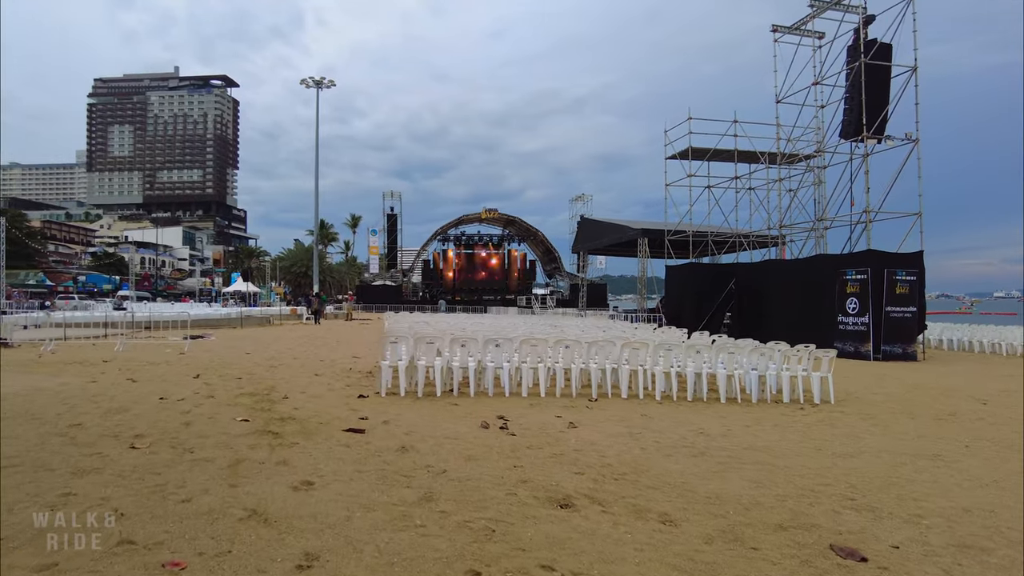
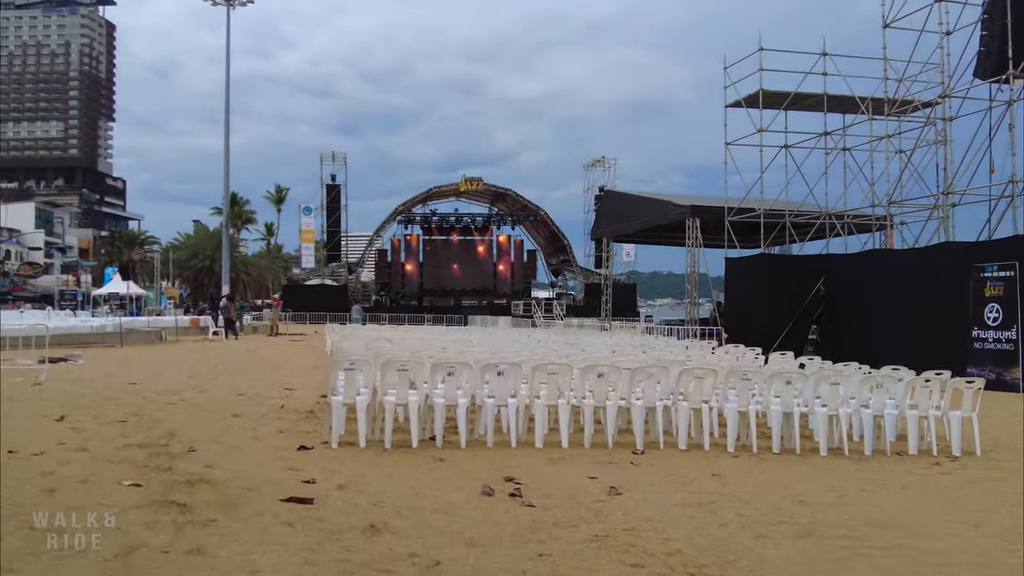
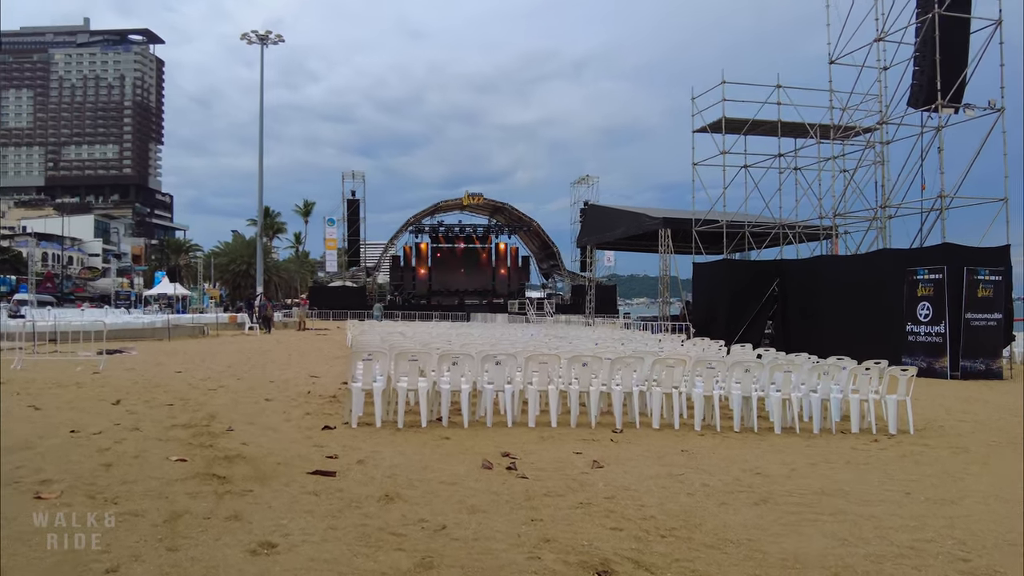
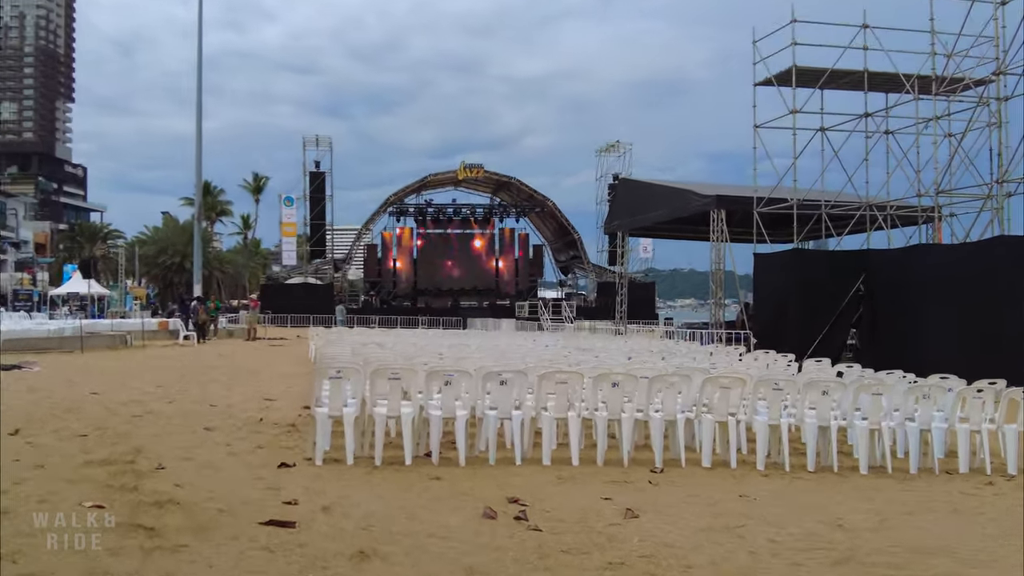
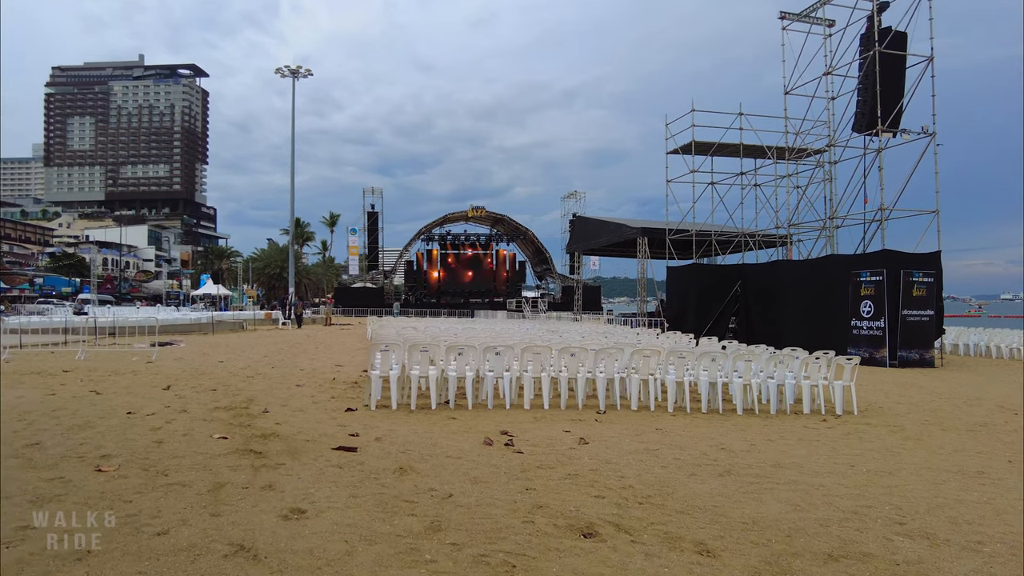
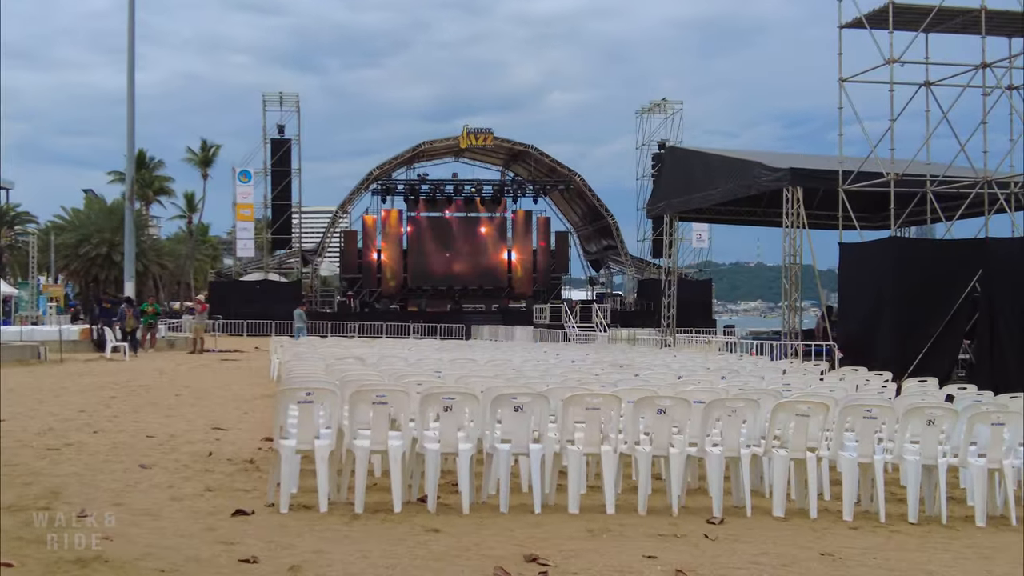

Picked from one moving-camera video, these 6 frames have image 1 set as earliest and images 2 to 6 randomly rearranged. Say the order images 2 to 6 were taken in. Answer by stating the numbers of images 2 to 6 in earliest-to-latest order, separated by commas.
5, 3, 2, 4, 6
